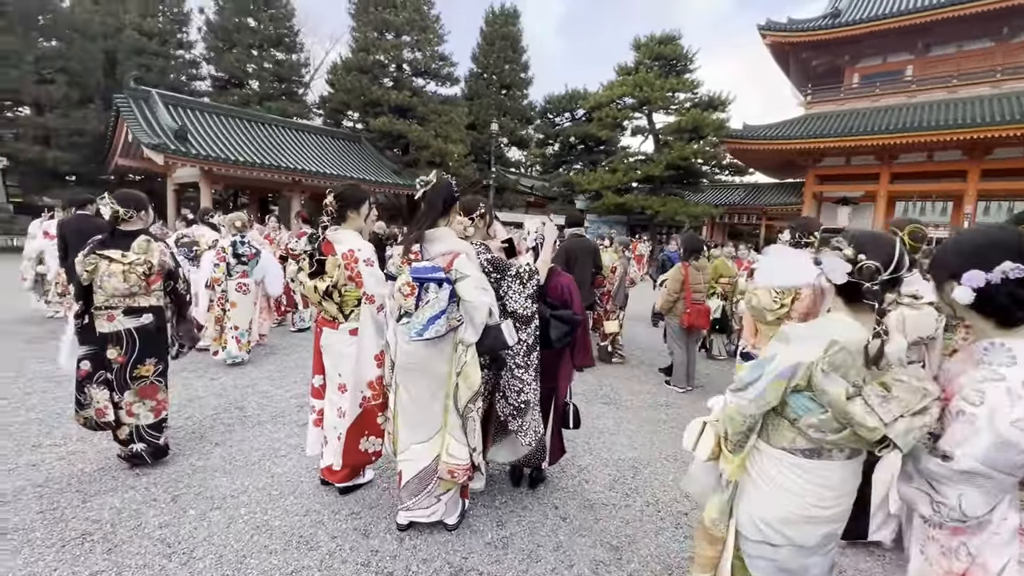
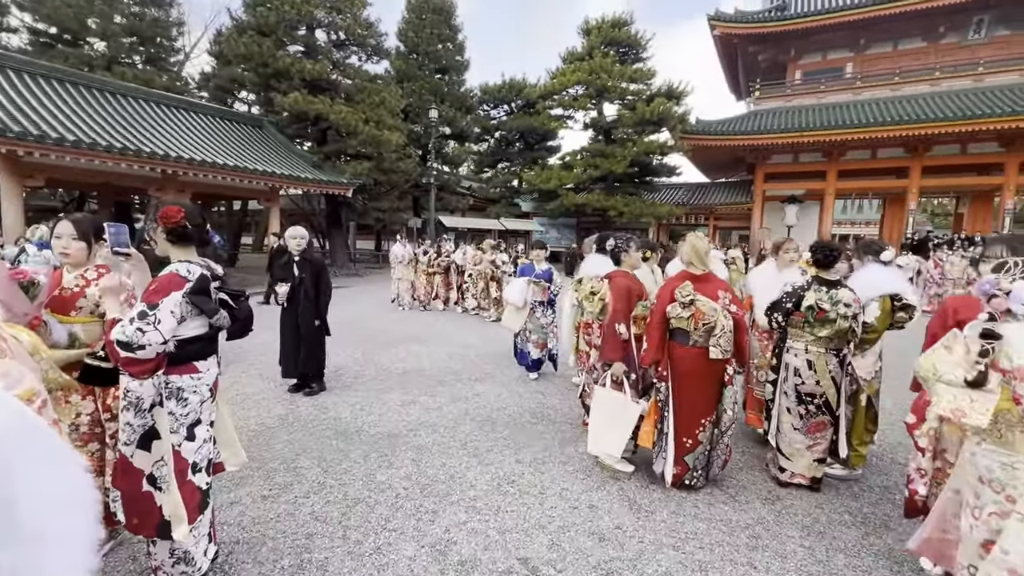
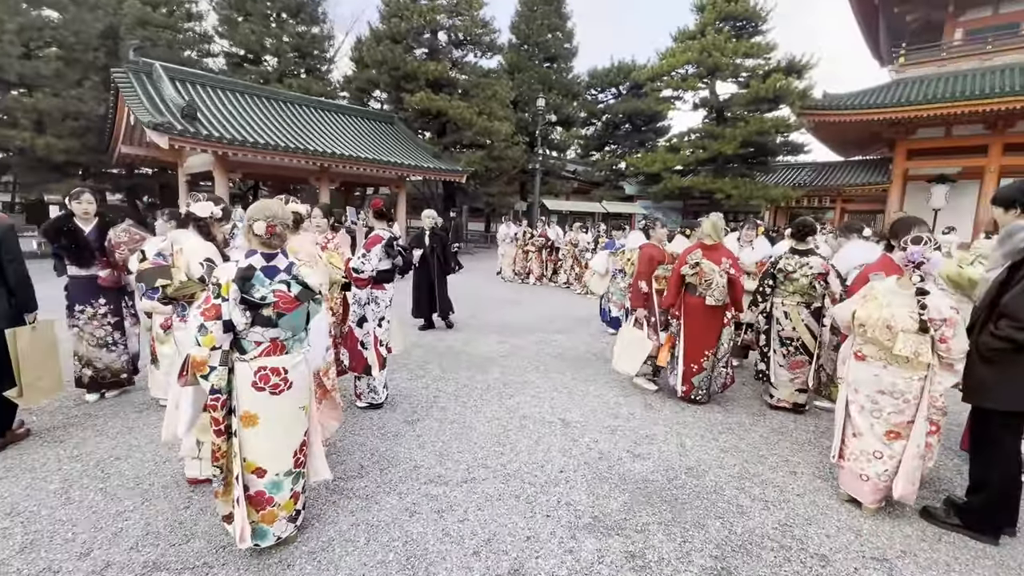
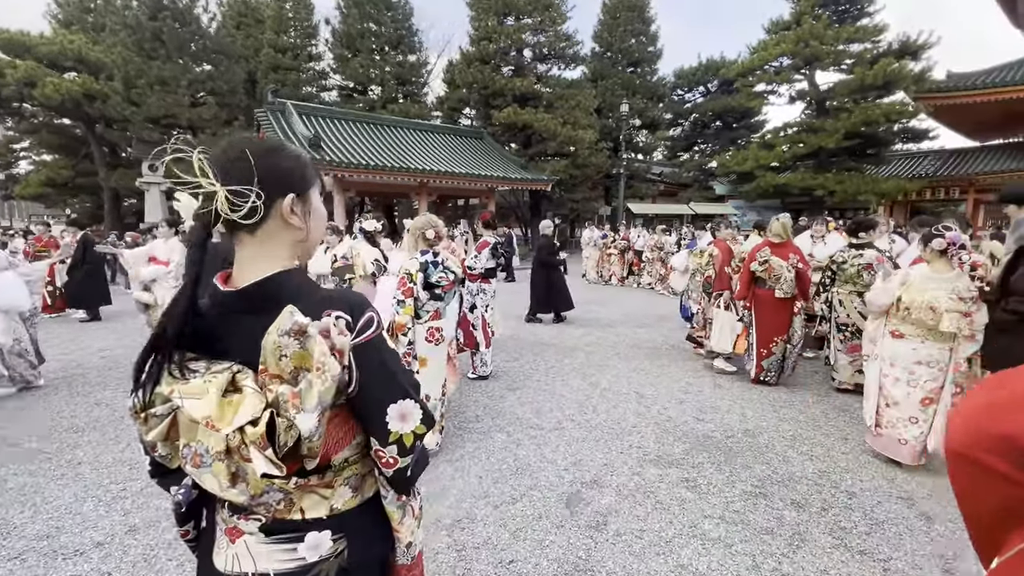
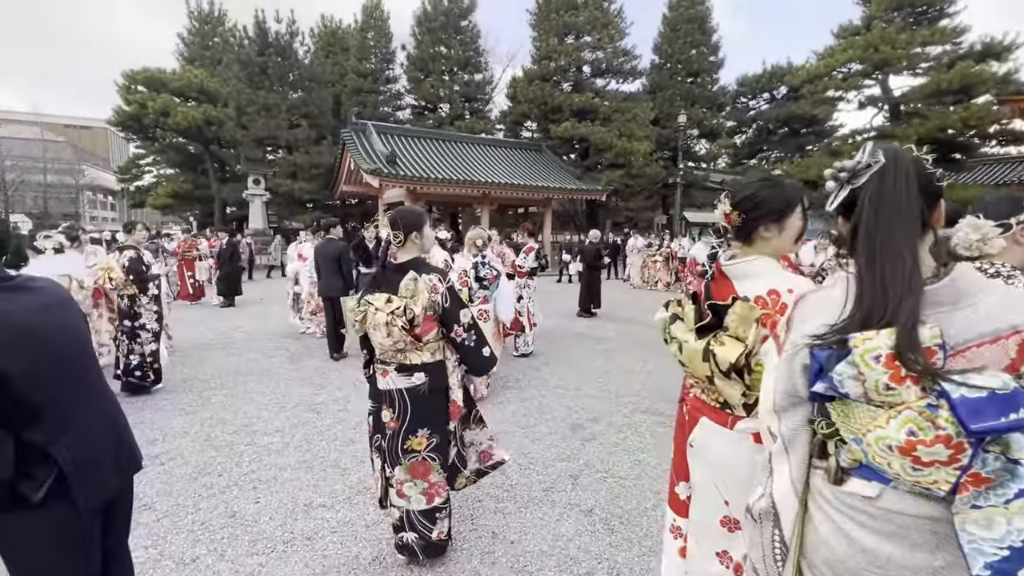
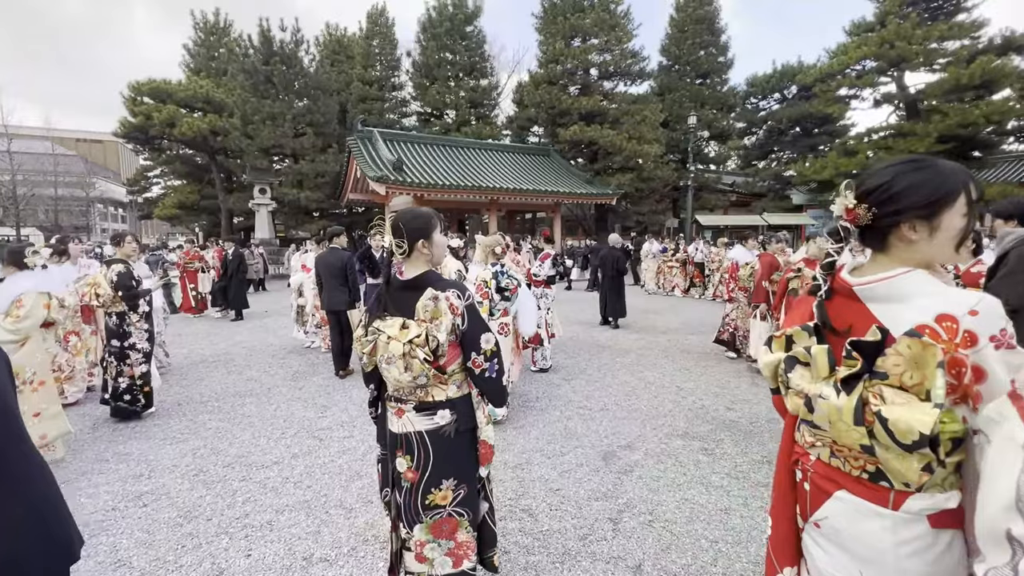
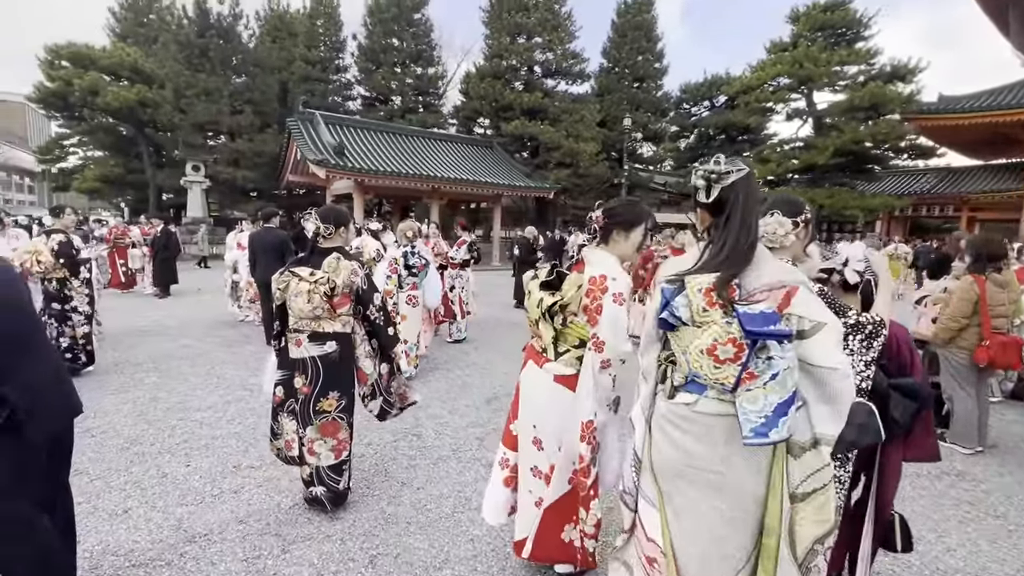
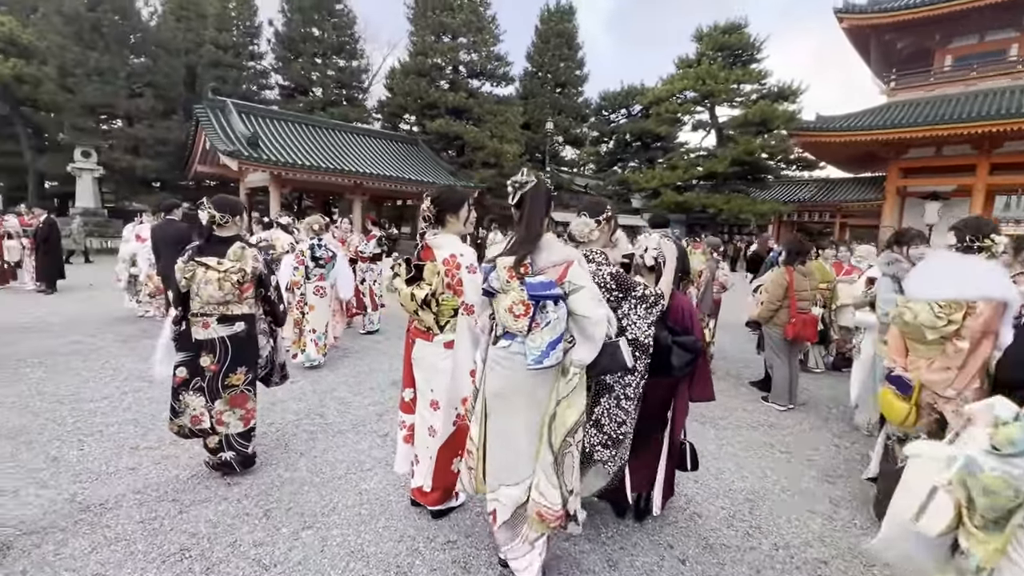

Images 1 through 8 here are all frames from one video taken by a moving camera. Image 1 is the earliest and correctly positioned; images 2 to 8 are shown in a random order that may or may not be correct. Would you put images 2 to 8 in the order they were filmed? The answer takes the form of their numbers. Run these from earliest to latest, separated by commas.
8, 7, 5, 6, 4, 3, 2
